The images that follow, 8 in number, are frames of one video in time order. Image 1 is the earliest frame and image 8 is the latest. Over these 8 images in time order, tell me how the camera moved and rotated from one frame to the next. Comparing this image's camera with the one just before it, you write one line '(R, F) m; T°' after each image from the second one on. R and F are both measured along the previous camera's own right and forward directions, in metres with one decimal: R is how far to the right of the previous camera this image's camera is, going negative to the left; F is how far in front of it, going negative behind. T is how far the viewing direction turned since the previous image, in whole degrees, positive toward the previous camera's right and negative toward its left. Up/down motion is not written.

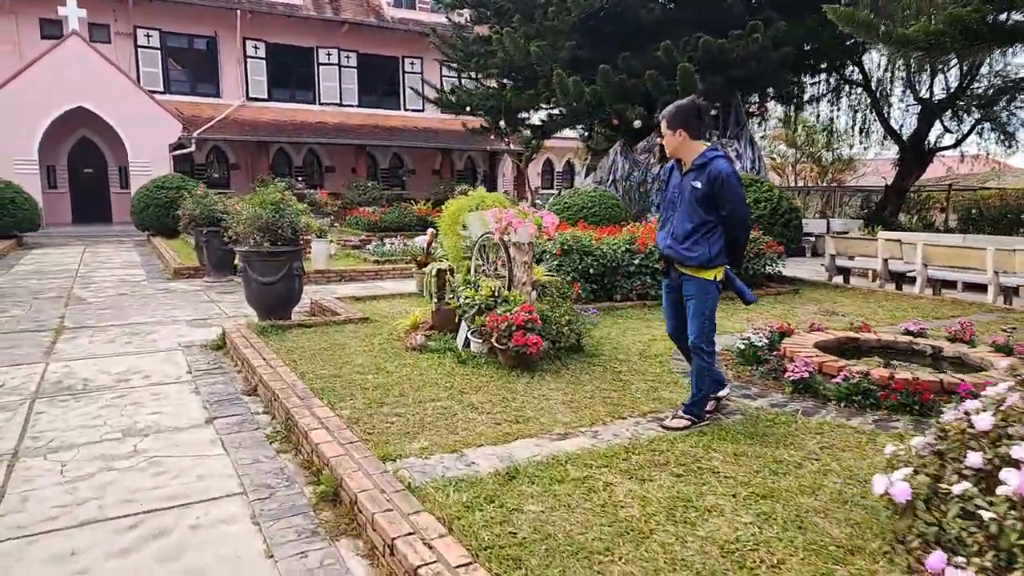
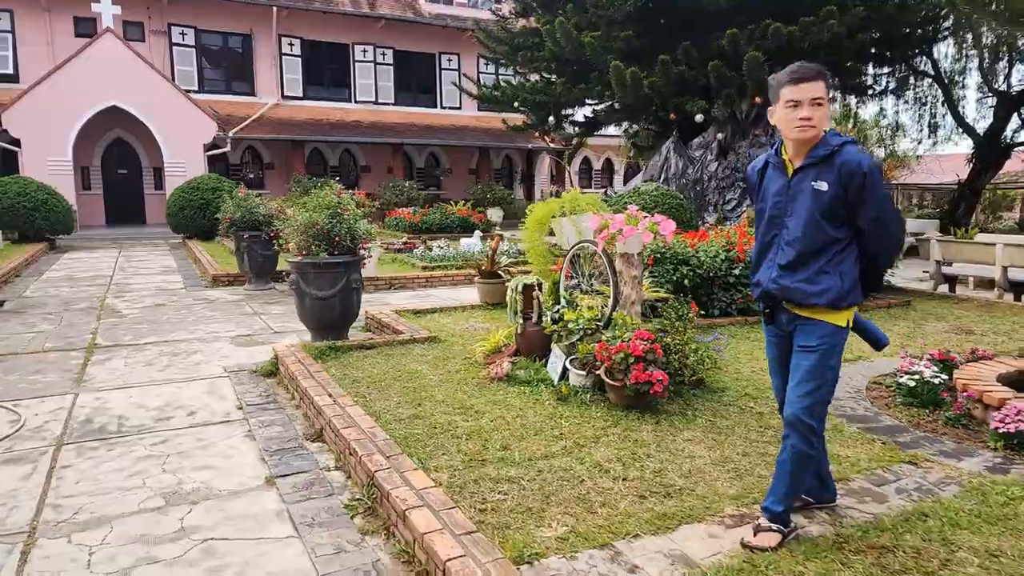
(-0.5, +0.8) m; -2°
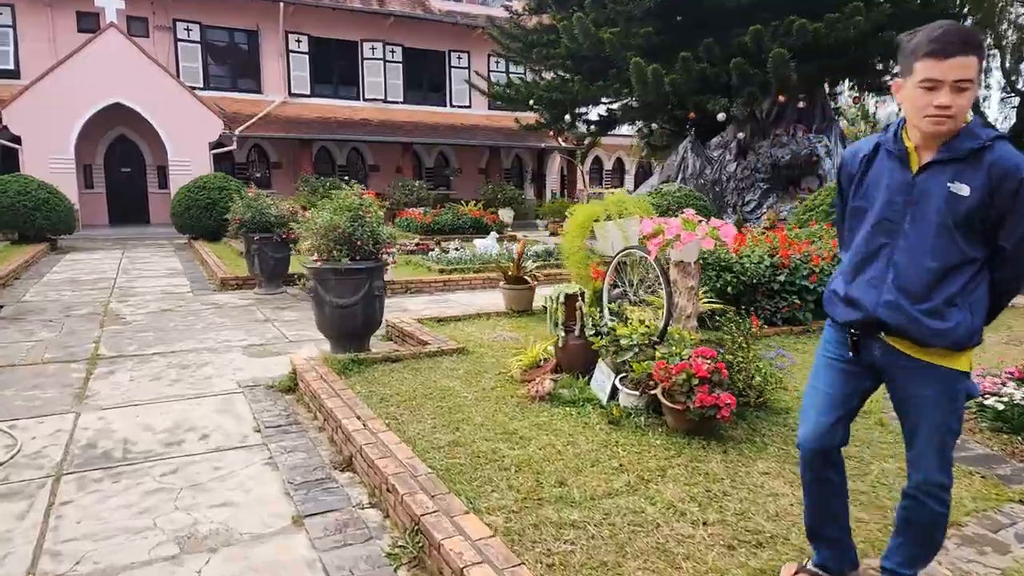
(-0.2, +0.4) m; 0°
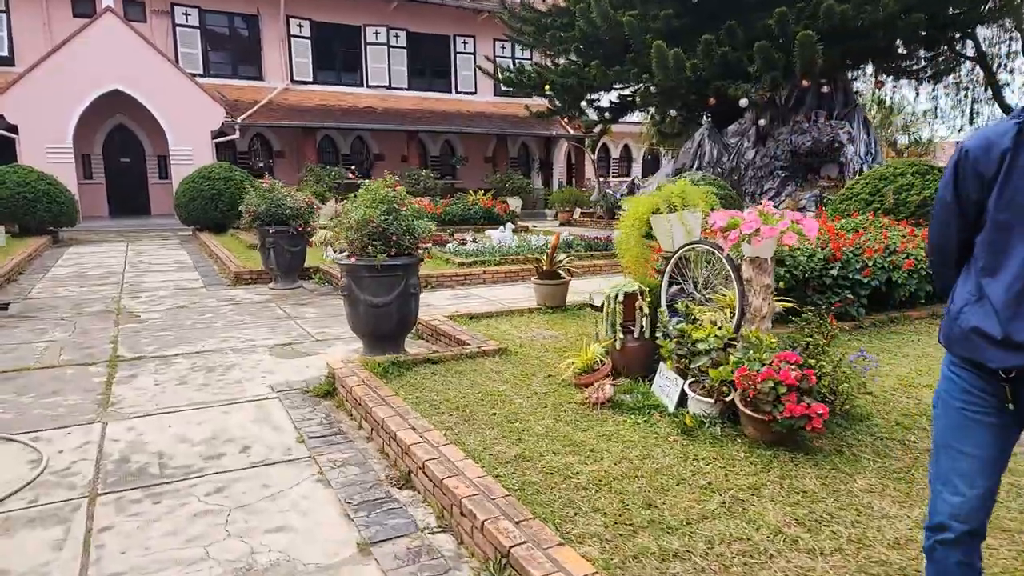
(-0.3, +0.3) m; 0°
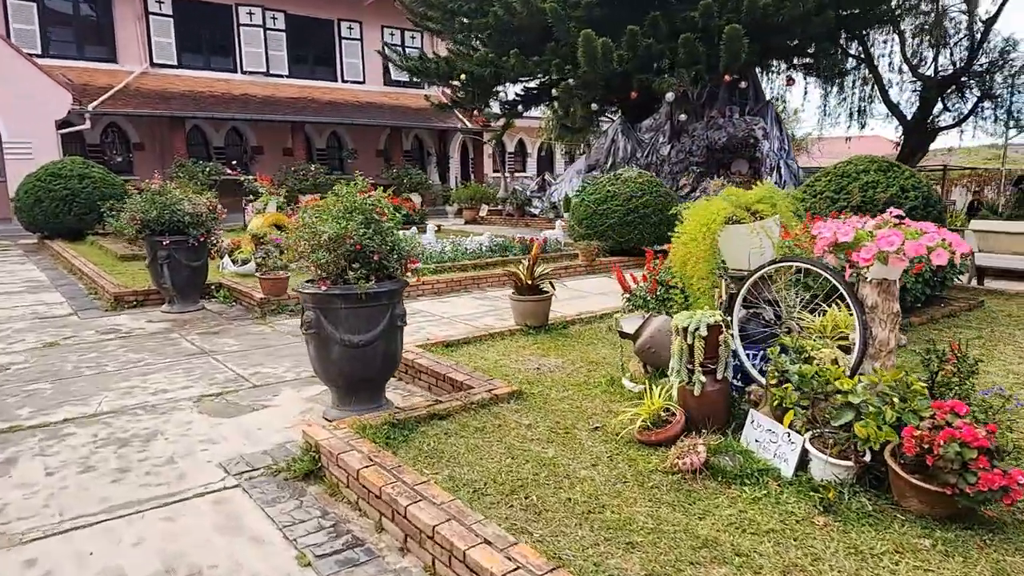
(-0.8, +1.0) m; +10°
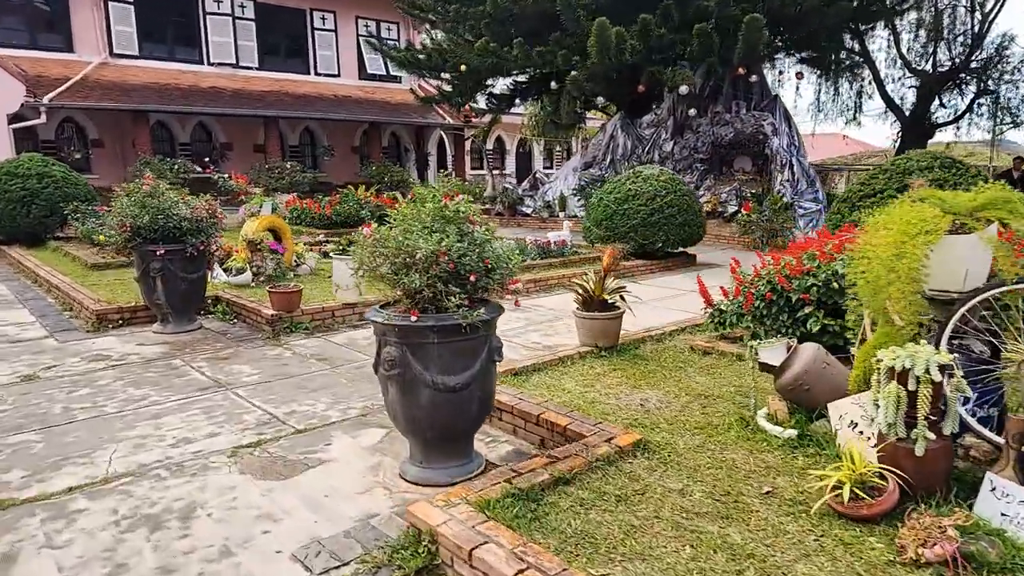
(-0.8, +0.8) m; +3°
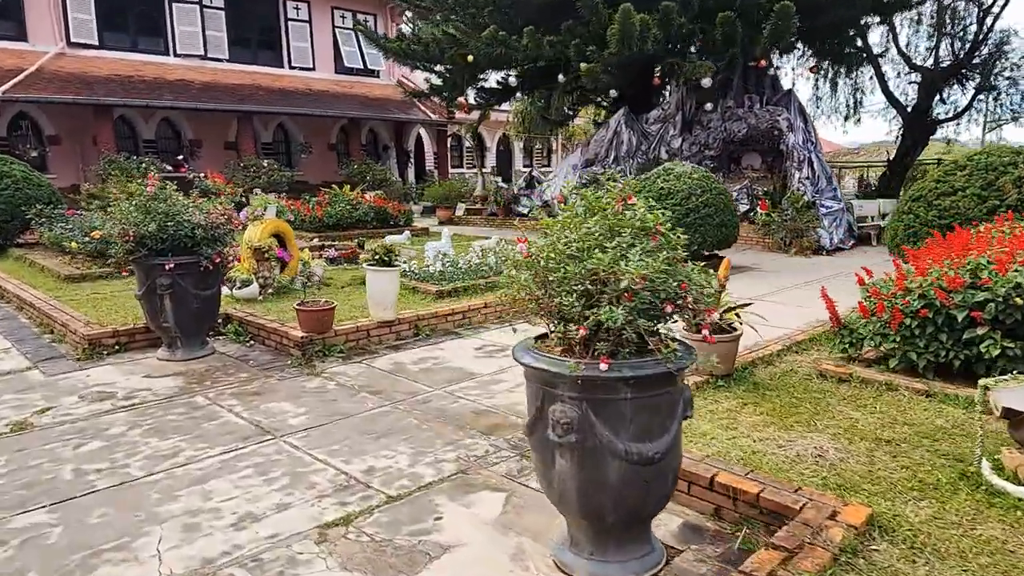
(-0.8, +0.8) m; +3°
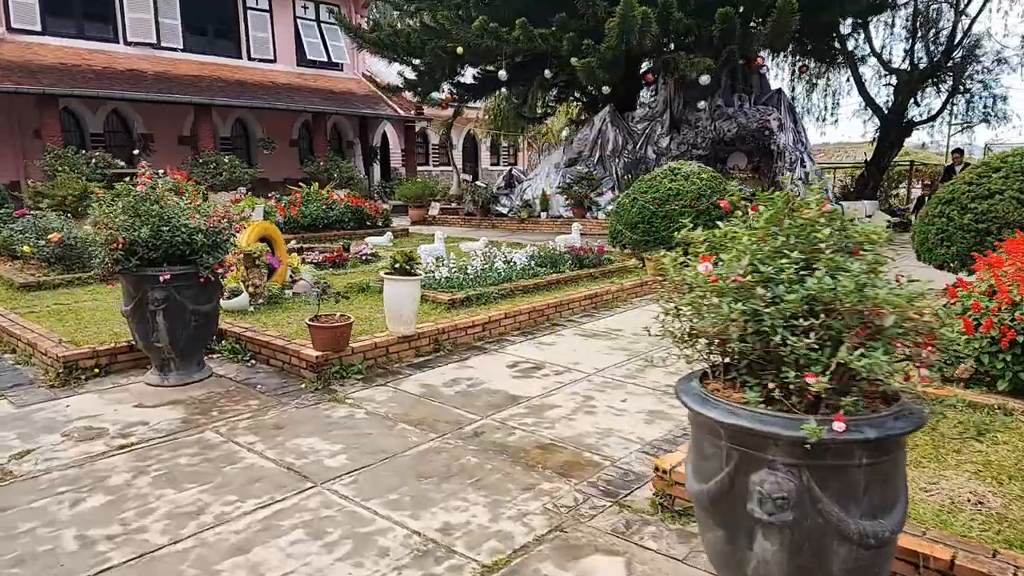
(-0.6, +0.6) m; +4°
